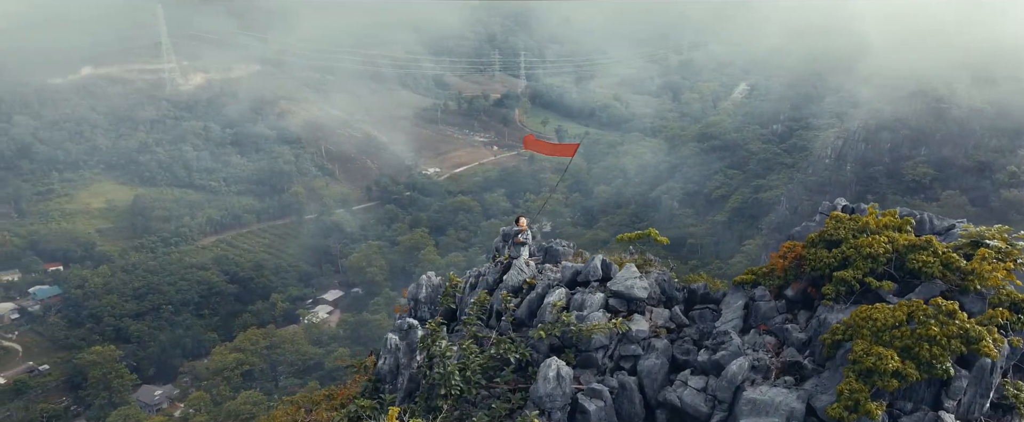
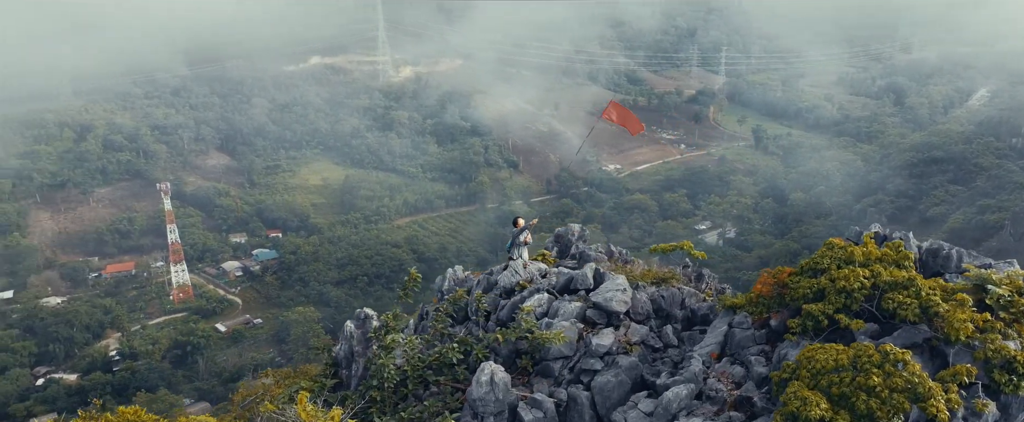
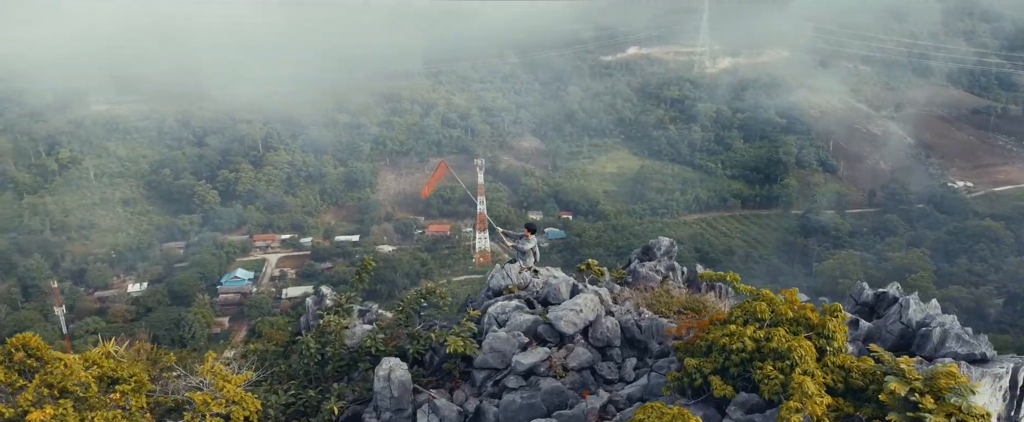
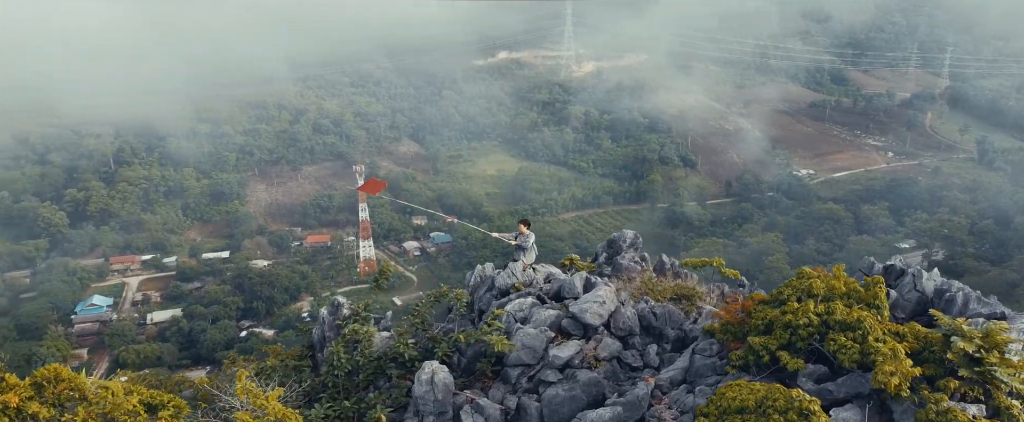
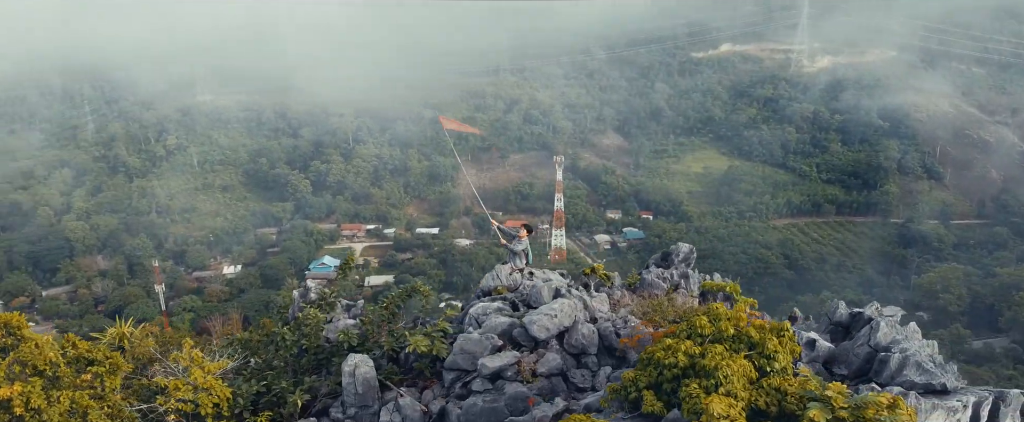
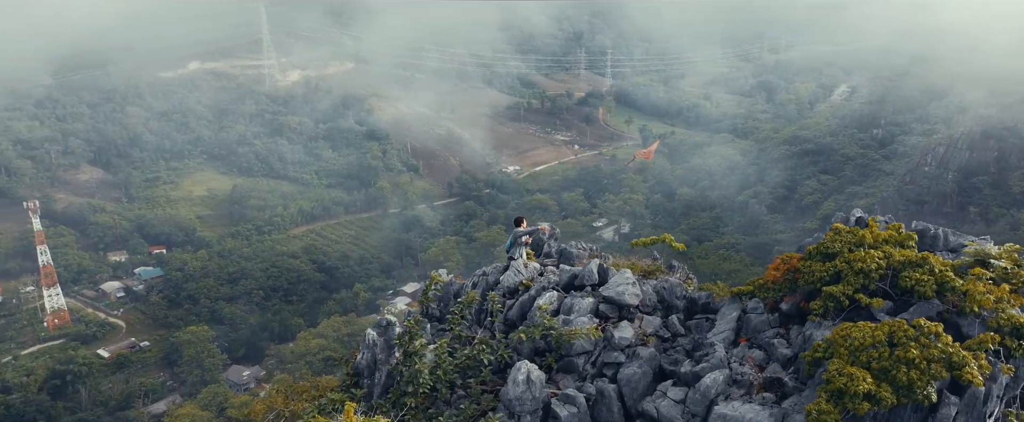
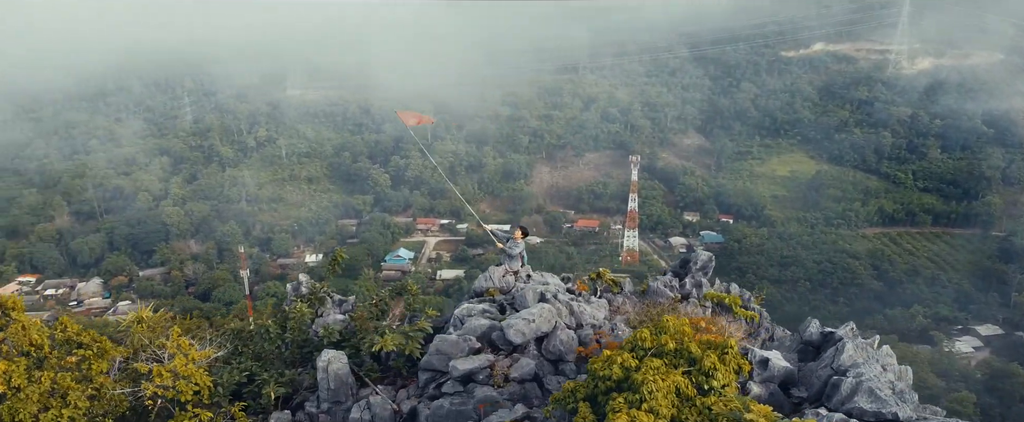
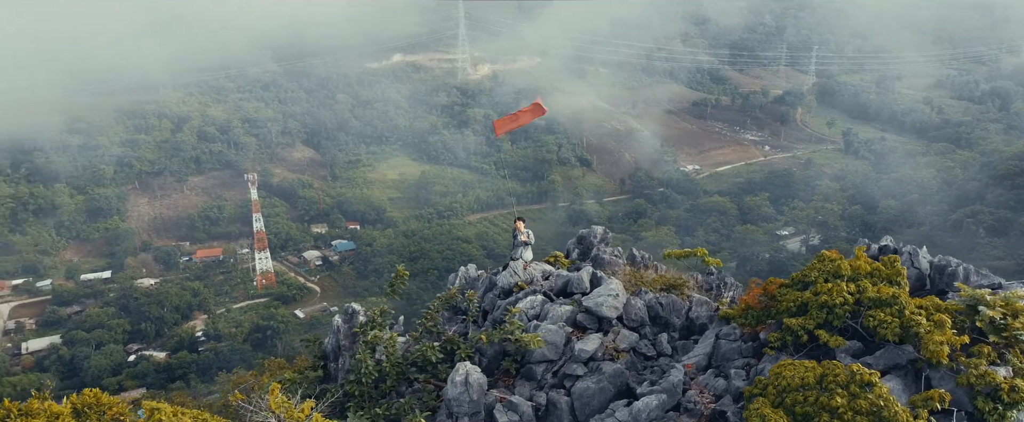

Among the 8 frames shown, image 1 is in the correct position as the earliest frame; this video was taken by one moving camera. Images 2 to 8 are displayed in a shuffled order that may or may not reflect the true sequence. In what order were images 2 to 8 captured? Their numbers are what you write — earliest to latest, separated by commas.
6, 2, 8, 4, 3, 5, 7
